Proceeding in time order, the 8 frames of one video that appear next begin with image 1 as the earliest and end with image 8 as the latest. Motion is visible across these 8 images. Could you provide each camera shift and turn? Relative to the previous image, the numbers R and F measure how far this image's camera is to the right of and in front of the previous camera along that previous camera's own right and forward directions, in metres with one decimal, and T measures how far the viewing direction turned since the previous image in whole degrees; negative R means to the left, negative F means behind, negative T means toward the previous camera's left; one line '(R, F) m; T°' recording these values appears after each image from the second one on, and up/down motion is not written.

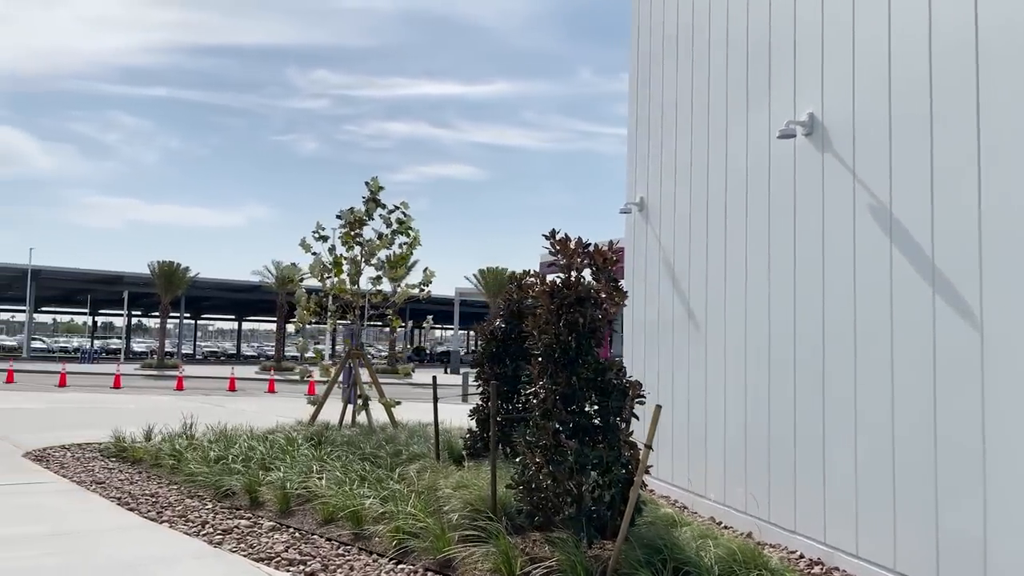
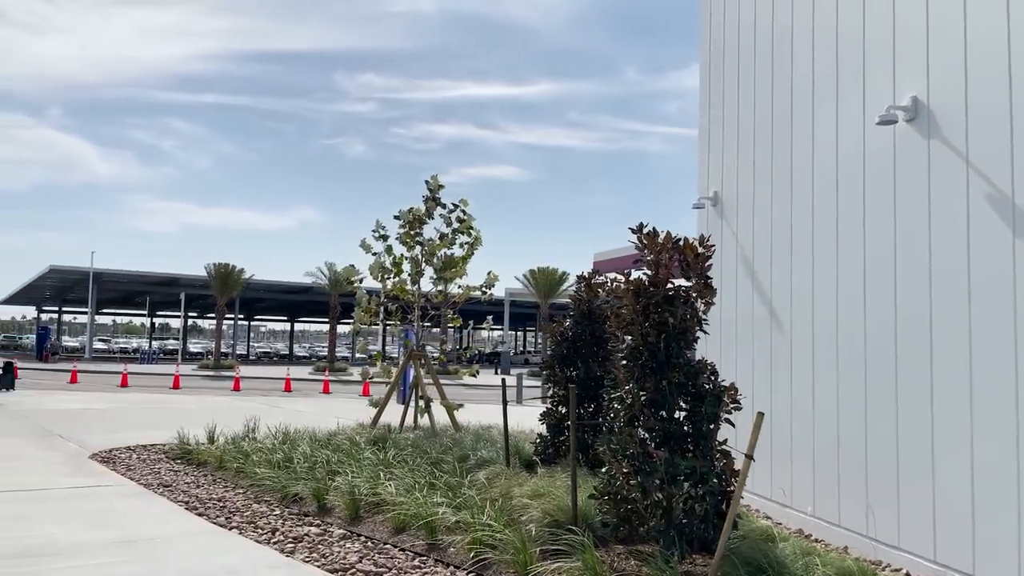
(-0.2, +0.3) m; -3°
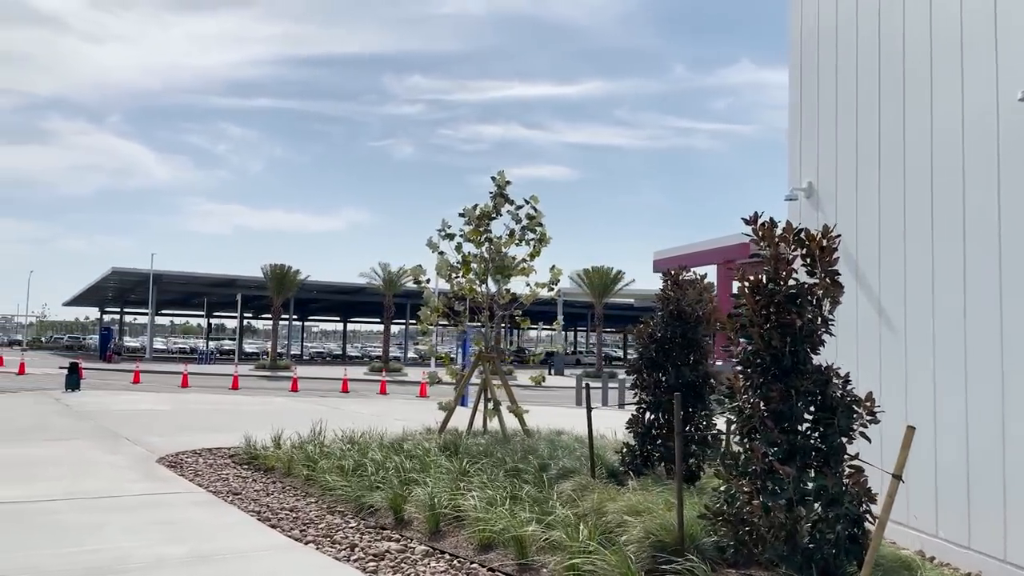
(-0.3, +0.5) m; -3°
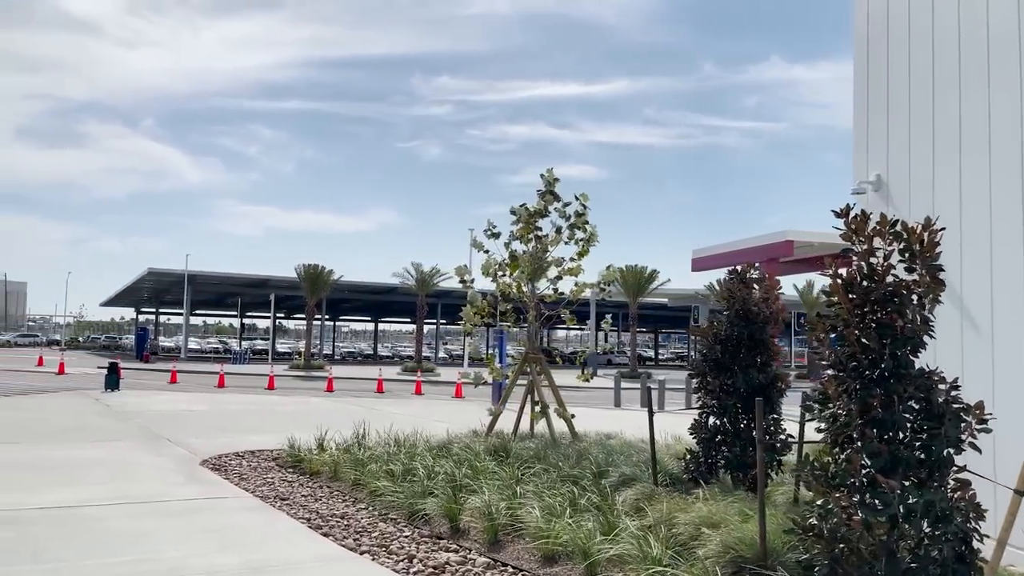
(-0.2, +0.3) m; -2°
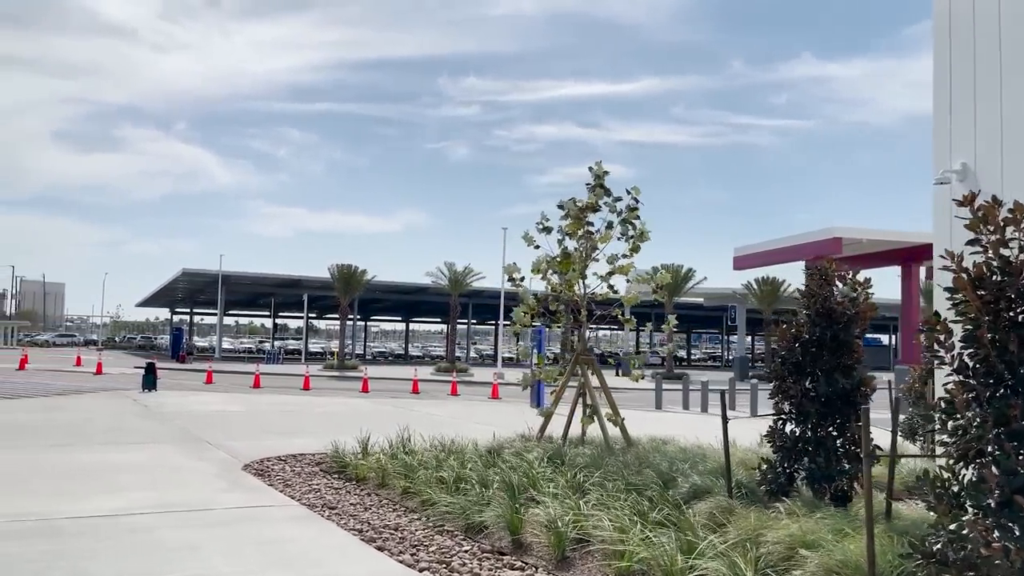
(-0.3, +0.4) m; -2°
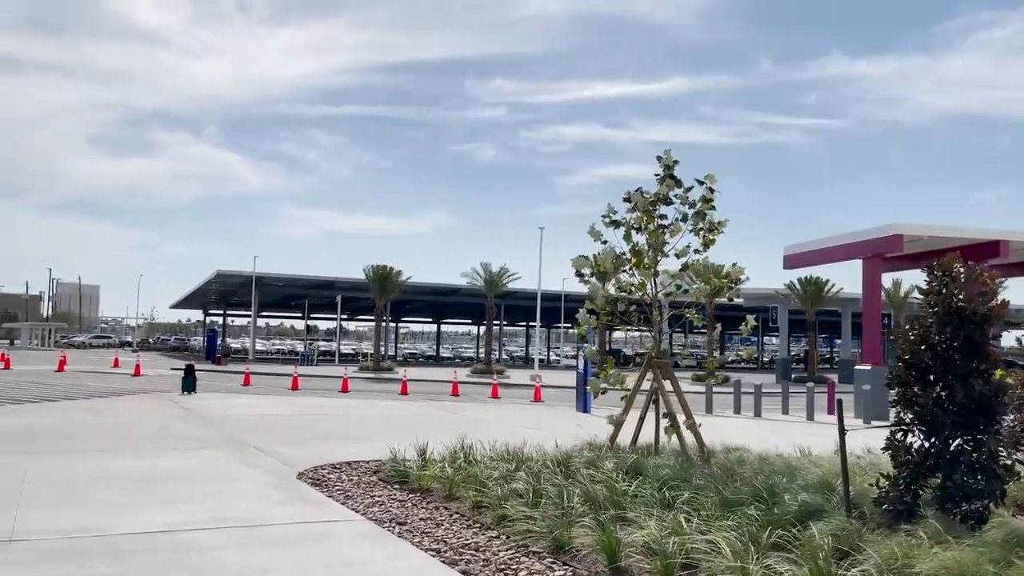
(-0.5, +0.6) m; -2°
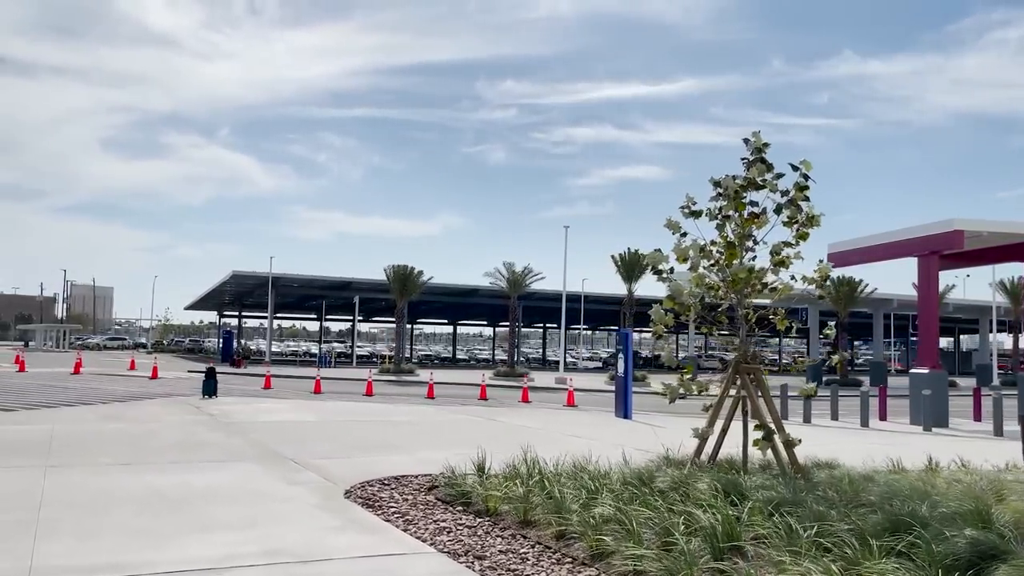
(-0.6, +1.0) m; -1°
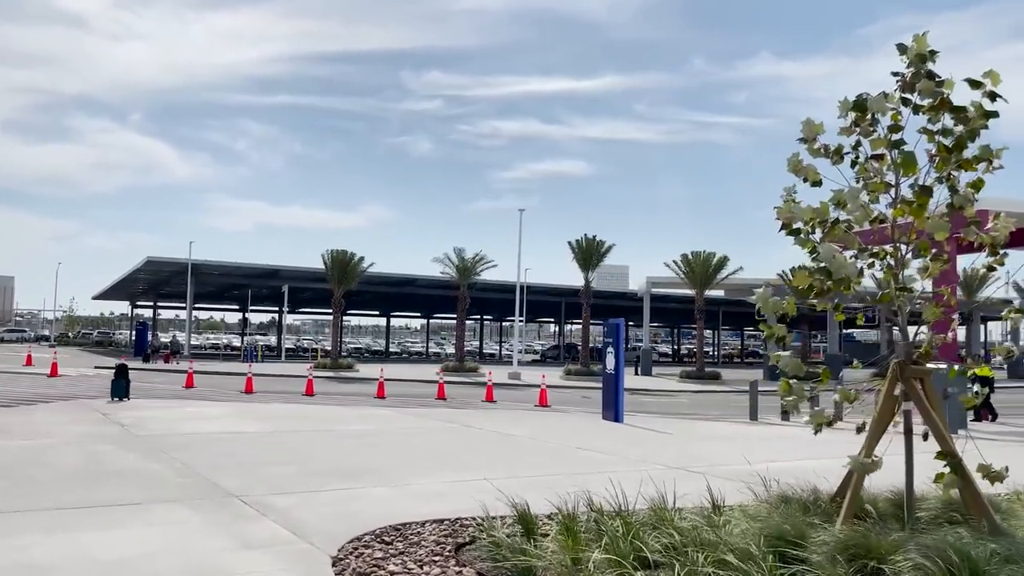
(-1.0, +2.9) m; +5°
